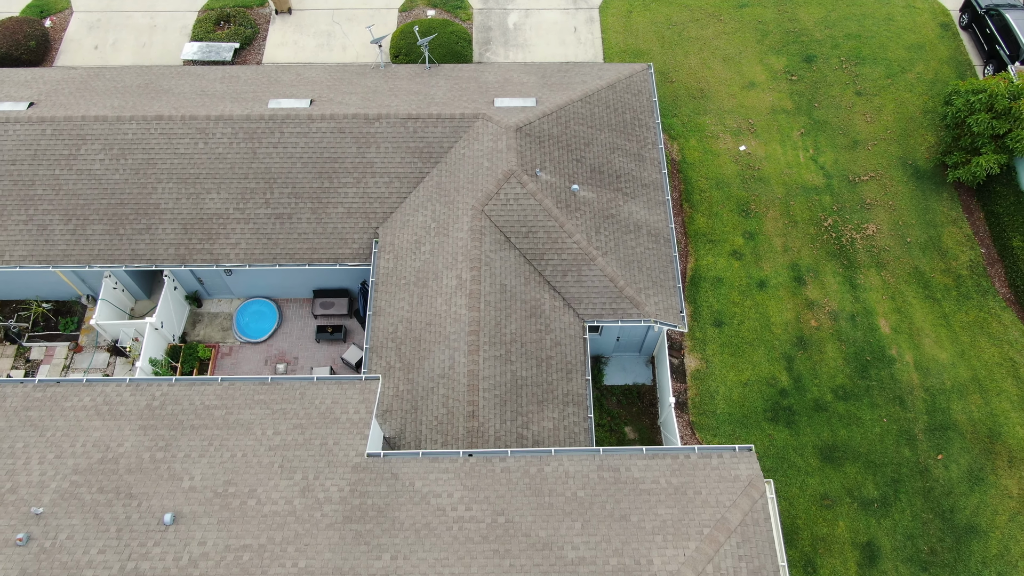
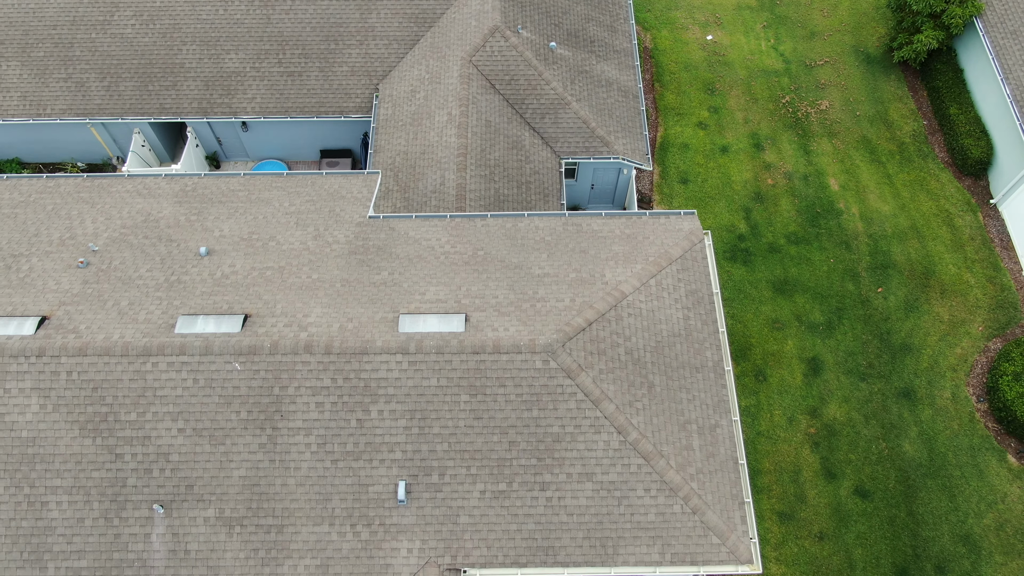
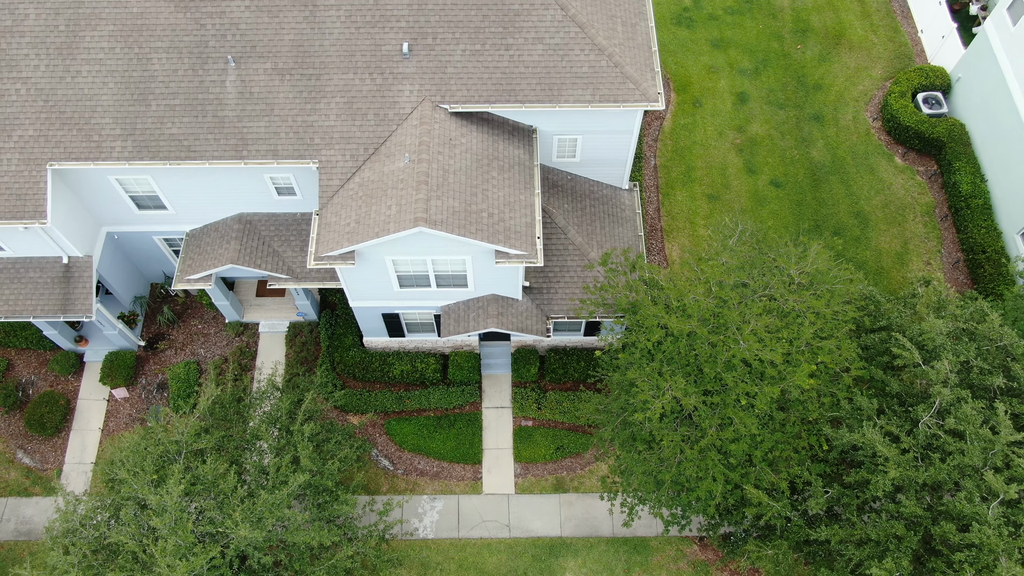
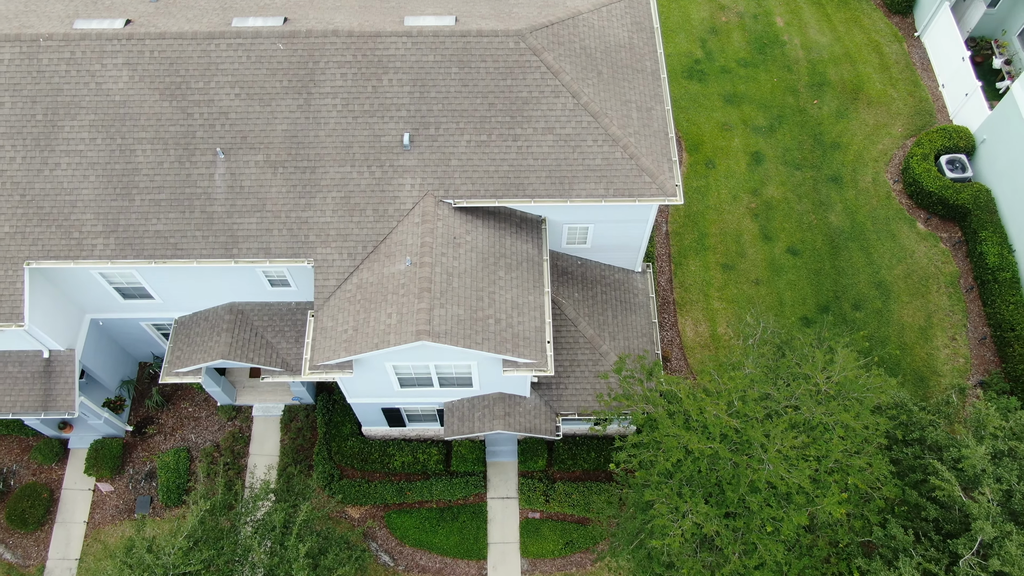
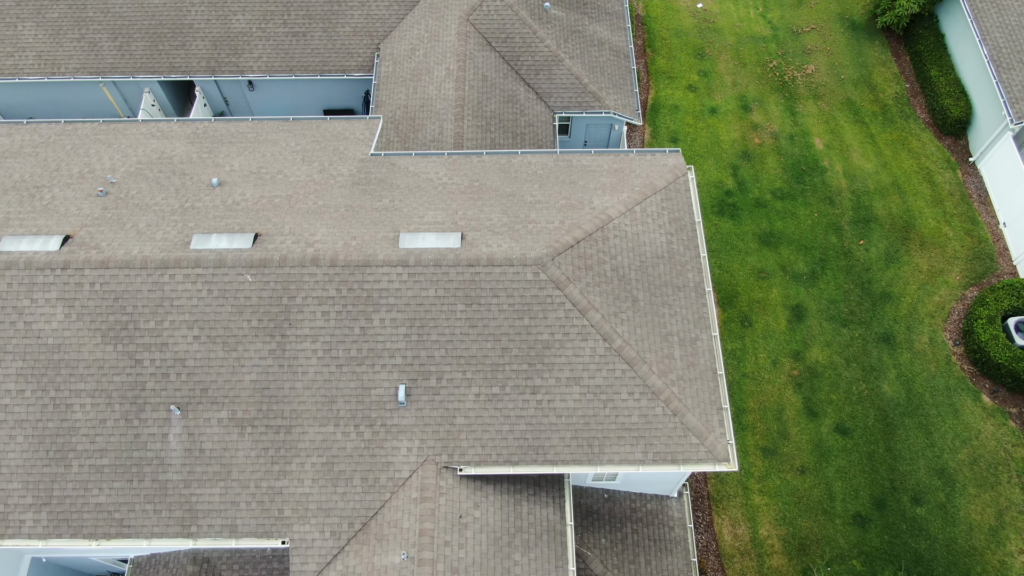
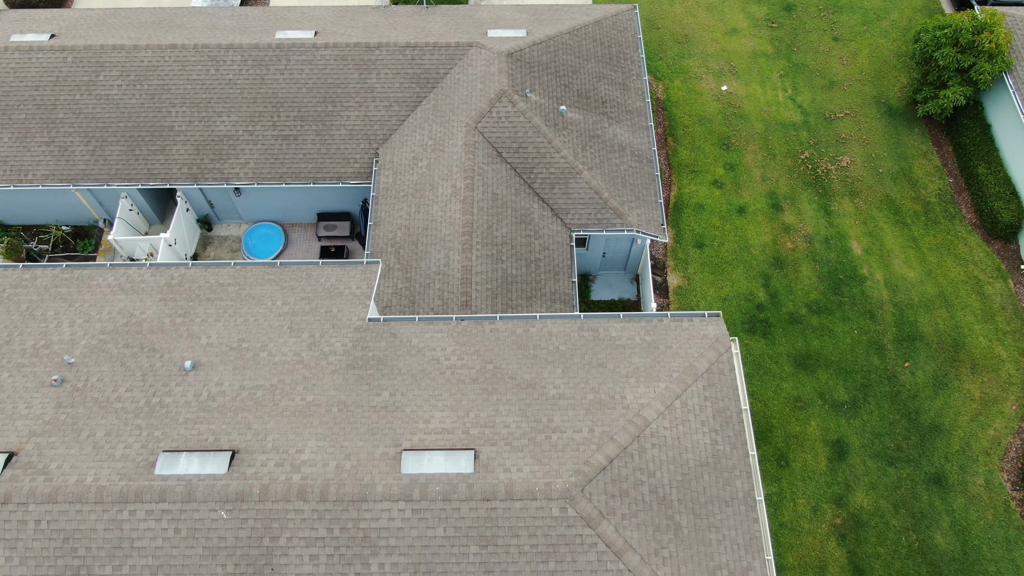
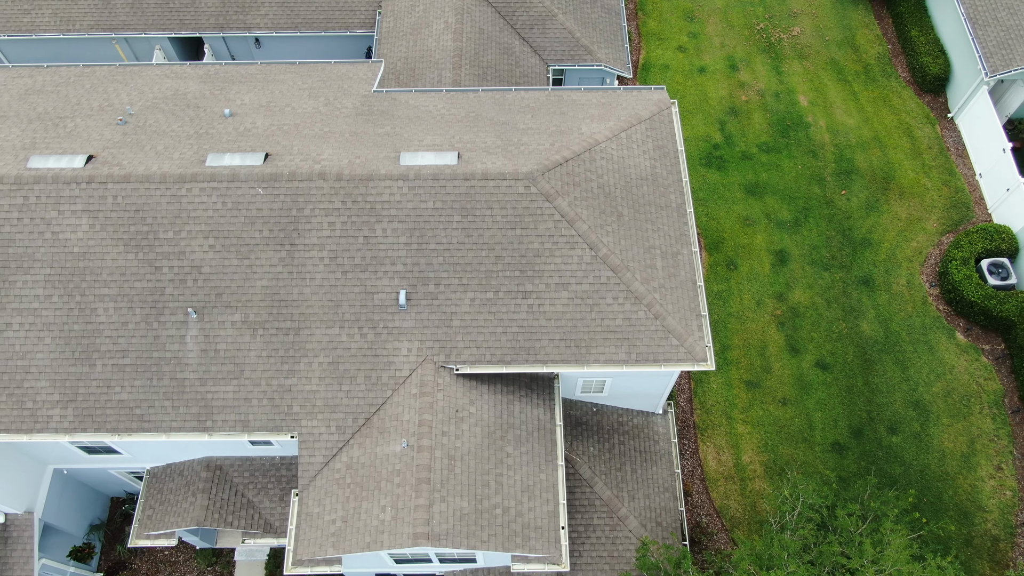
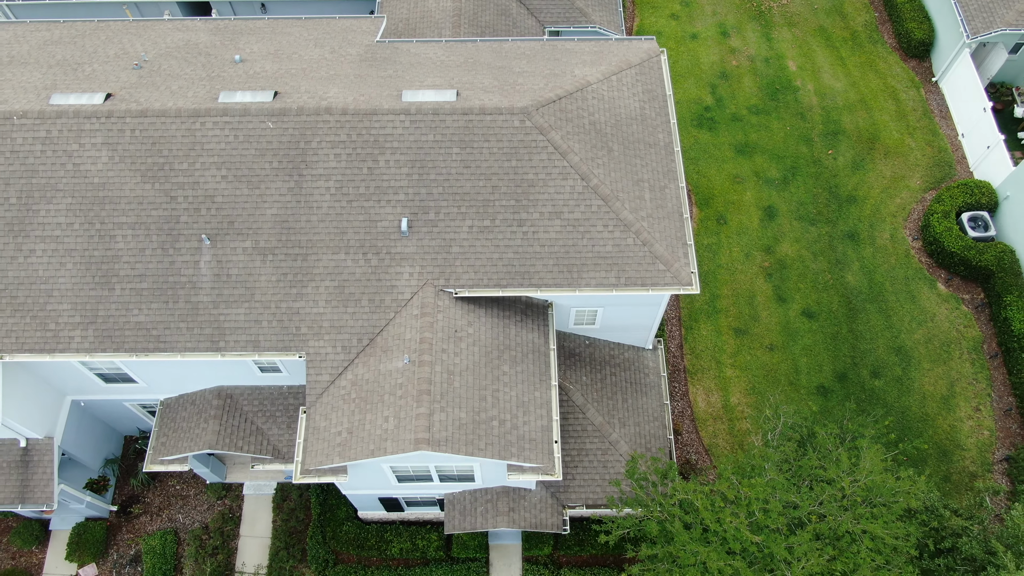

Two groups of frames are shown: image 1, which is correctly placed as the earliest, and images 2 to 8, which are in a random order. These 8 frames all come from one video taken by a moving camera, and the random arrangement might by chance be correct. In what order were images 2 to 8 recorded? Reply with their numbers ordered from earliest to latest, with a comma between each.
6, 2, 5, 7, 8, 4, 3
